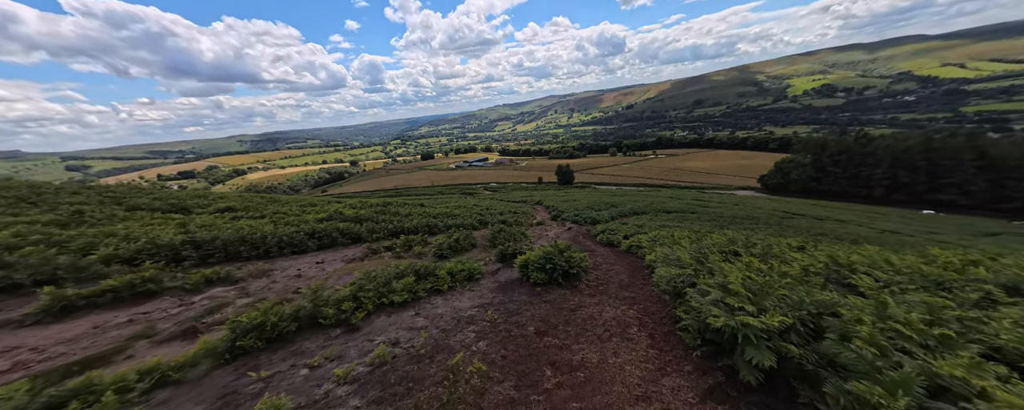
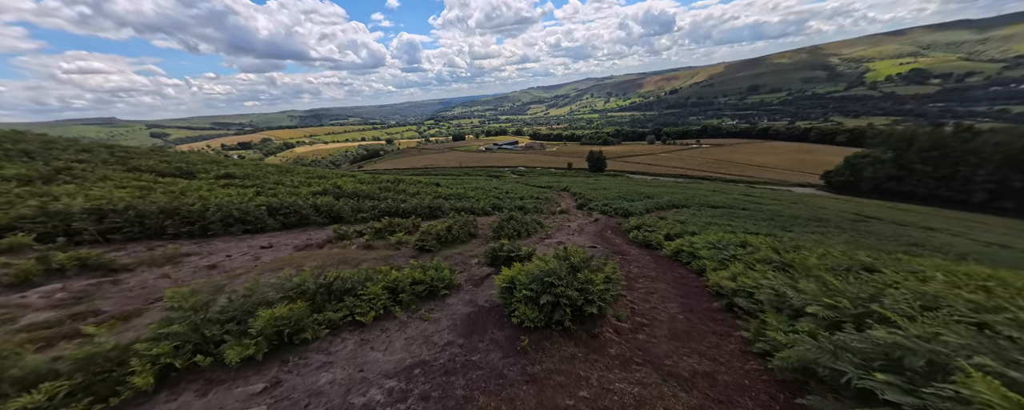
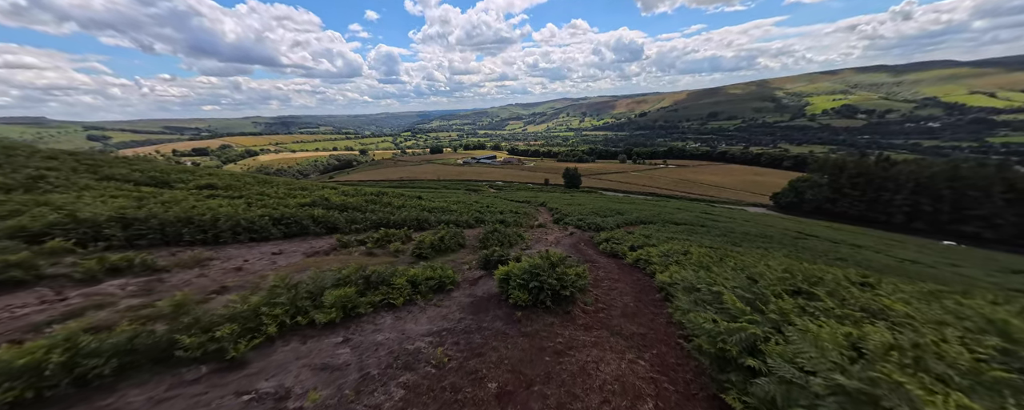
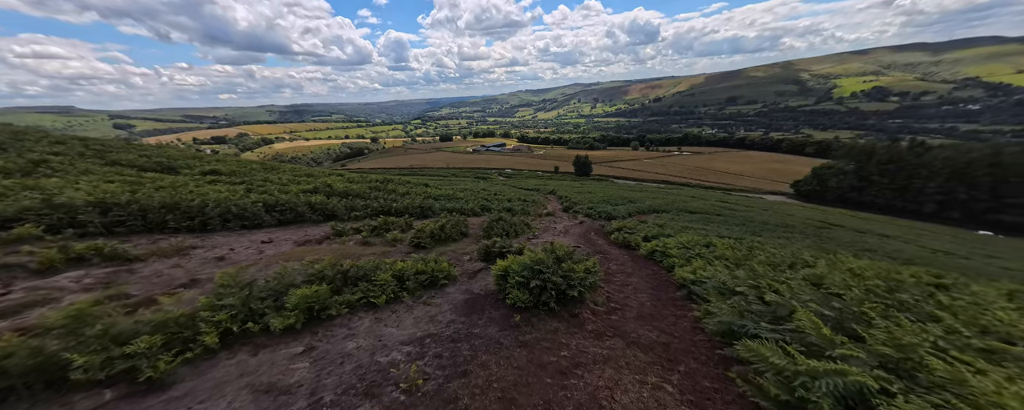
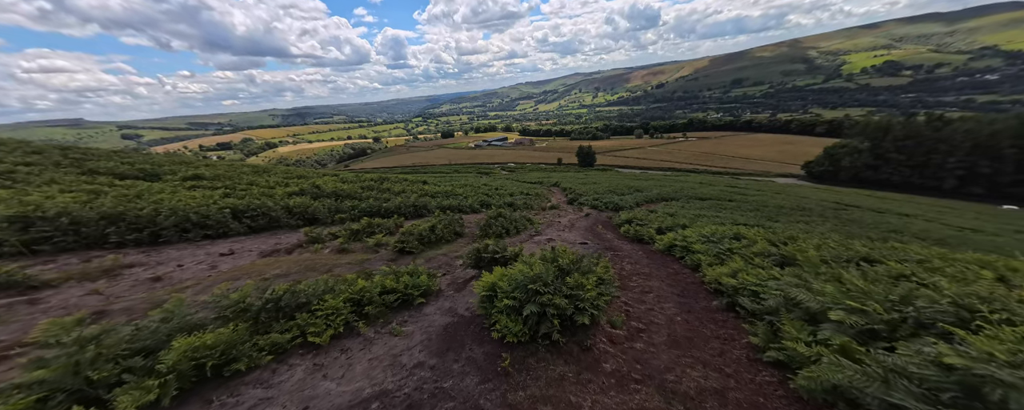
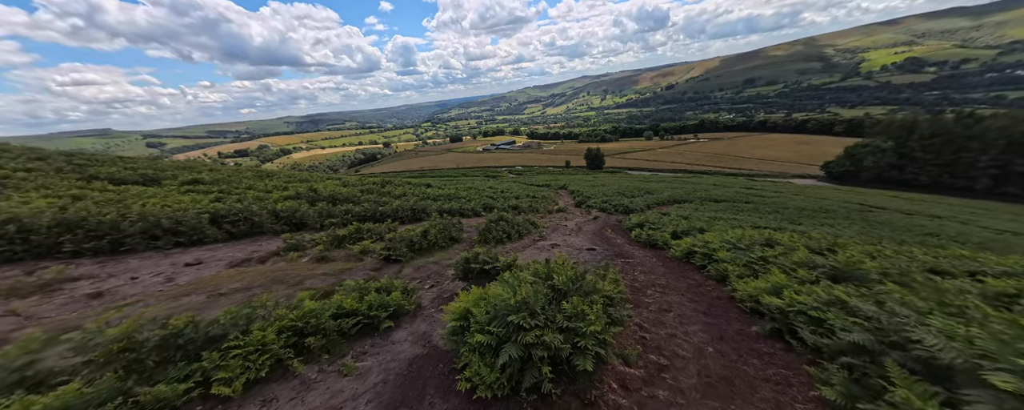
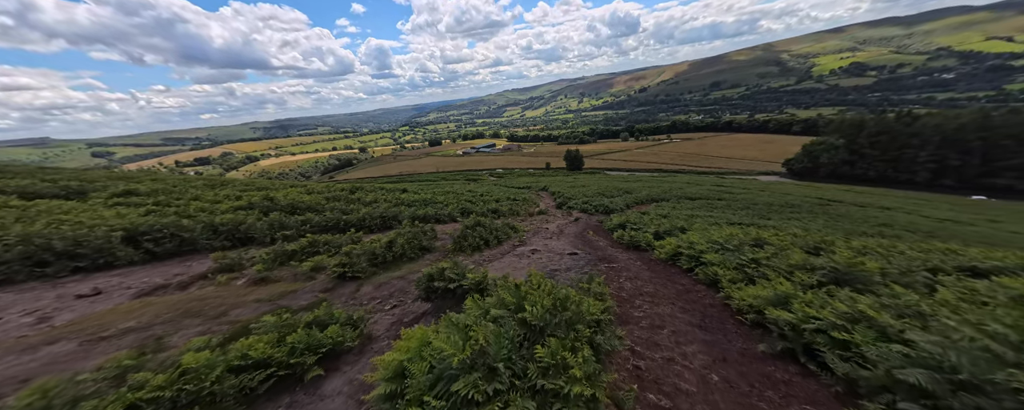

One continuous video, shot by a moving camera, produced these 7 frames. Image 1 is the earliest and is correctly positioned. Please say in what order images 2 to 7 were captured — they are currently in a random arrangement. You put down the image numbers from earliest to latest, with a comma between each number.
3, 4, 2, 5, 6, 7
